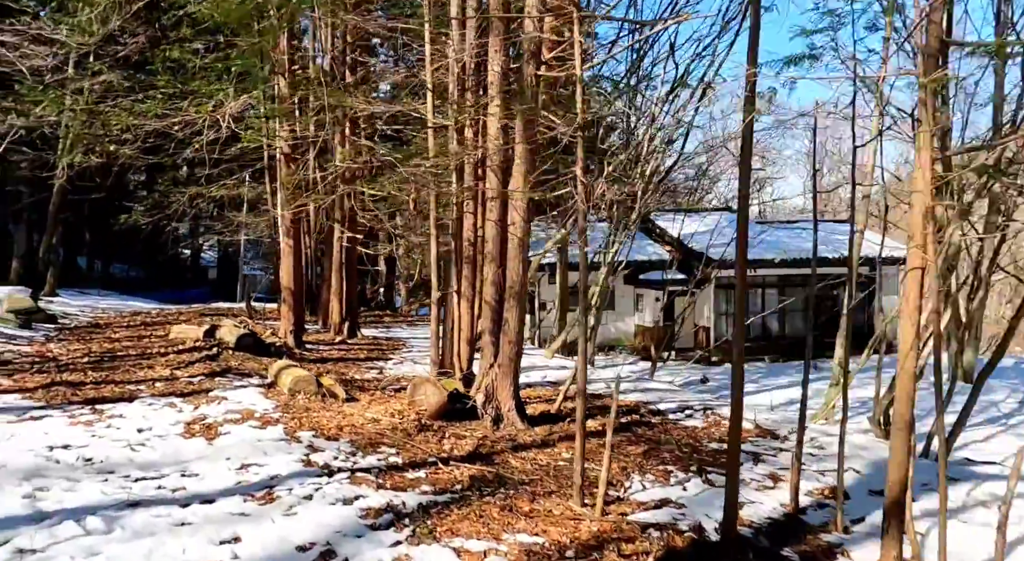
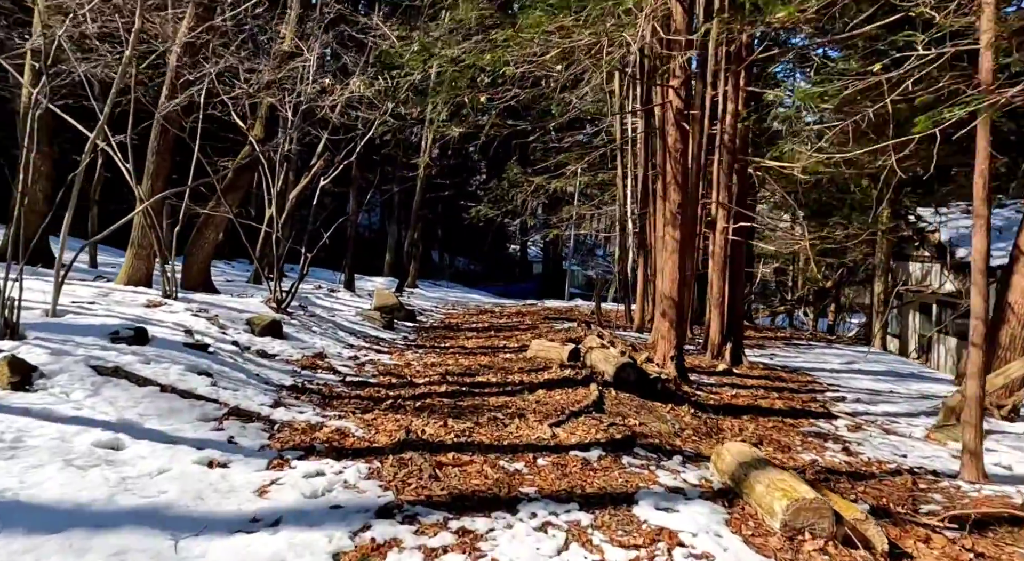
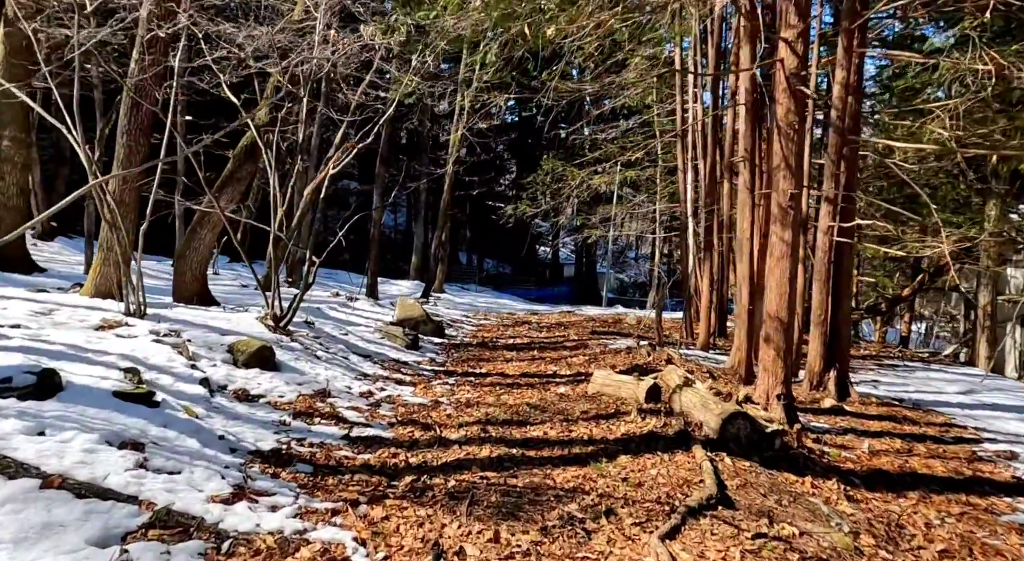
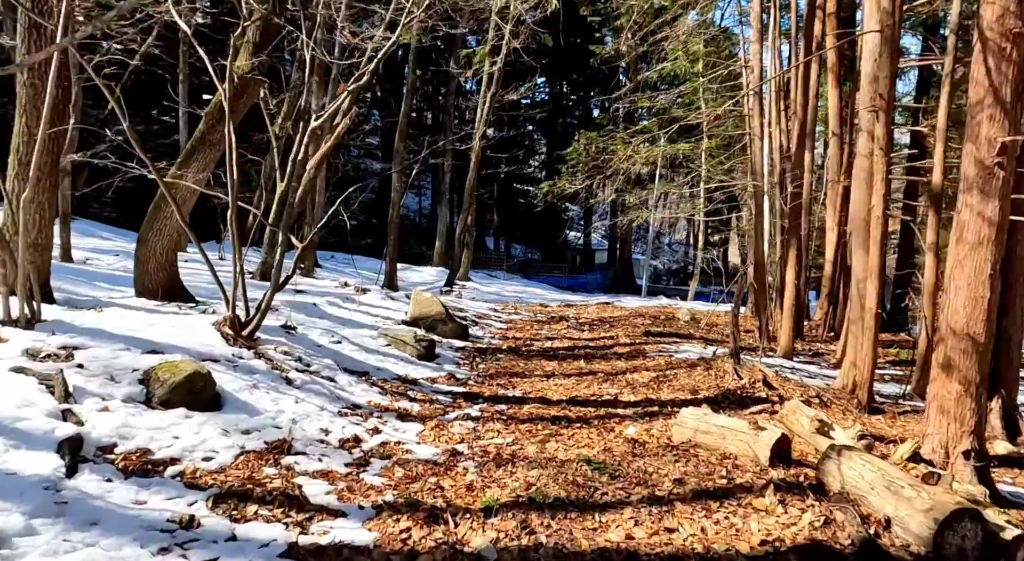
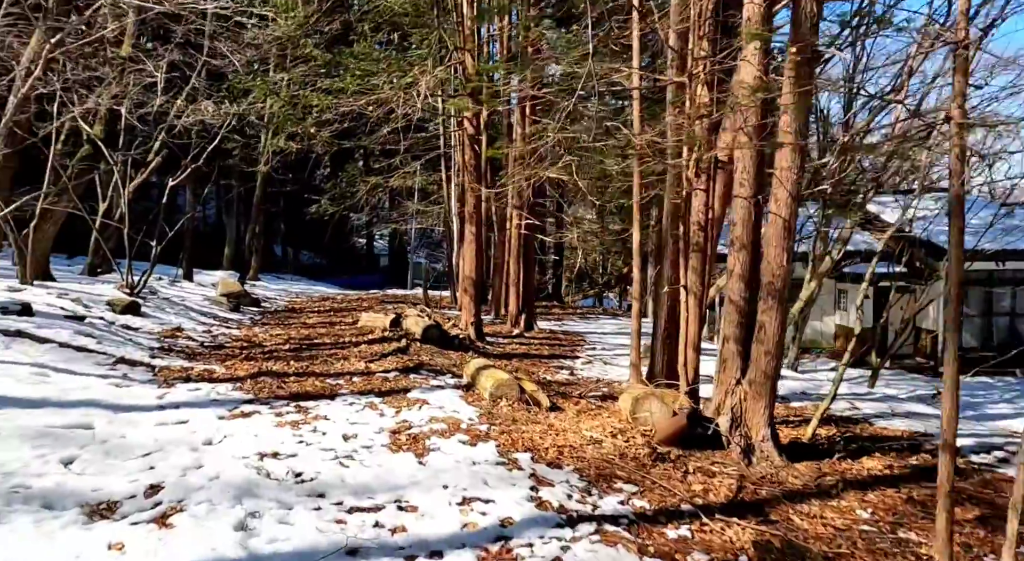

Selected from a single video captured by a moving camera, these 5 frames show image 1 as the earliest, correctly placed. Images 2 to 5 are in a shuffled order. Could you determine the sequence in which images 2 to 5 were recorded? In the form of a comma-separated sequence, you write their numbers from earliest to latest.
5, 2, 3, 4
